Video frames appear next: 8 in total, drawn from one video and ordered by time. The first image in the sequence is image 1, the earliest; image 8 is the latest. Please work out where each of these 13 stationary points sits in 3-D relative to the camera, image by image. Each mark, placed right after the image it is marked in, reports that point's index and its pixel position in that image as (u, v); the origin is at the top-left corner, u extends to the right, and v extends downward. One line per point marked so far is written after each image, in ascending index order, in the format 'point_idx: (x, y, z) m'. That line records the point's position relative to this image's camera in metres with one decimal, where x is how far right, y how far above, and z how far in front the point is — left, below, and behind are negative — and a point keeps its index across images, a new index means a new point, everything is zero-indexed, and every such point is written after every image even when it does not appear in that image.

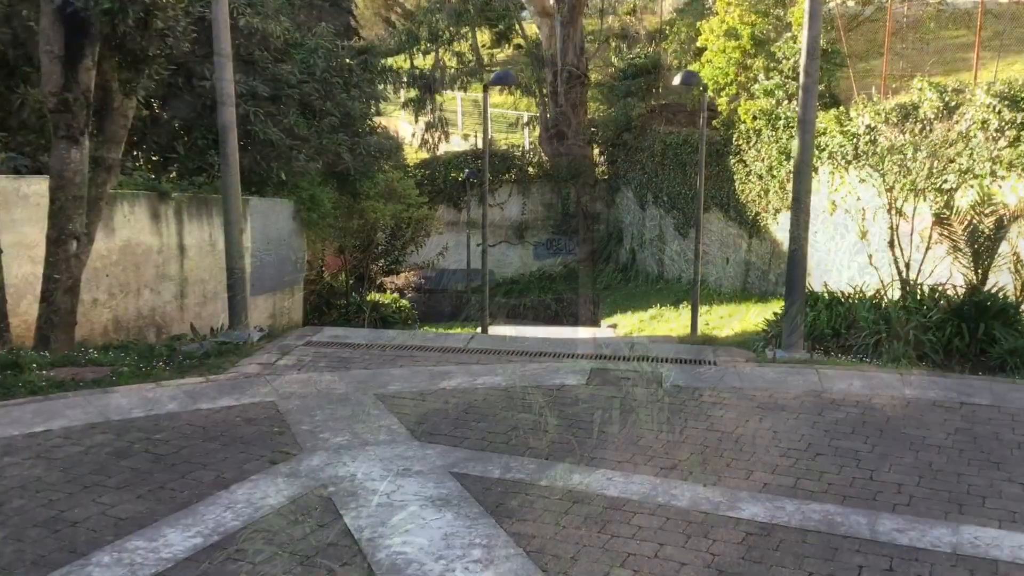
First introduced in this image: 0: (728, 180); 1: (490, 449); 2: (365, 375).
0: (+3.7, +1.9, +17.4) m
1: (-0.1, -0.5, +3.3) m
2: (-0.6, -0.4, +4.2) m
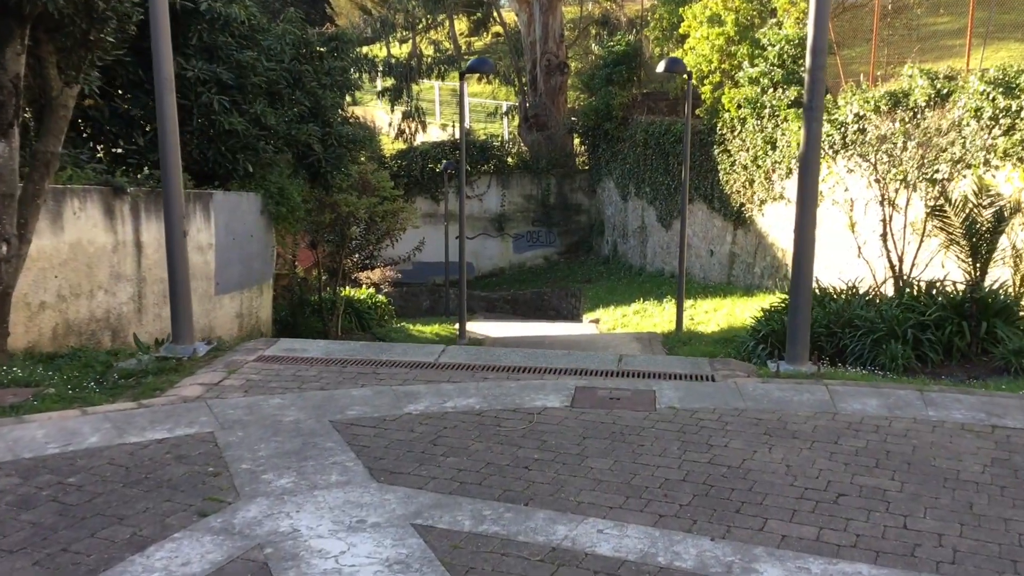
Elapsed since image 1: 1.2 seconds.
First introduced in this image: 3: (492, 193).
0: (+3.4, +2.0, +17.0) m
1: (-0.1, -0.6, +2.8) m
2: (-0.7, -0.4, +3.8) m
3: (-0.4, +1.8, +19.1) m
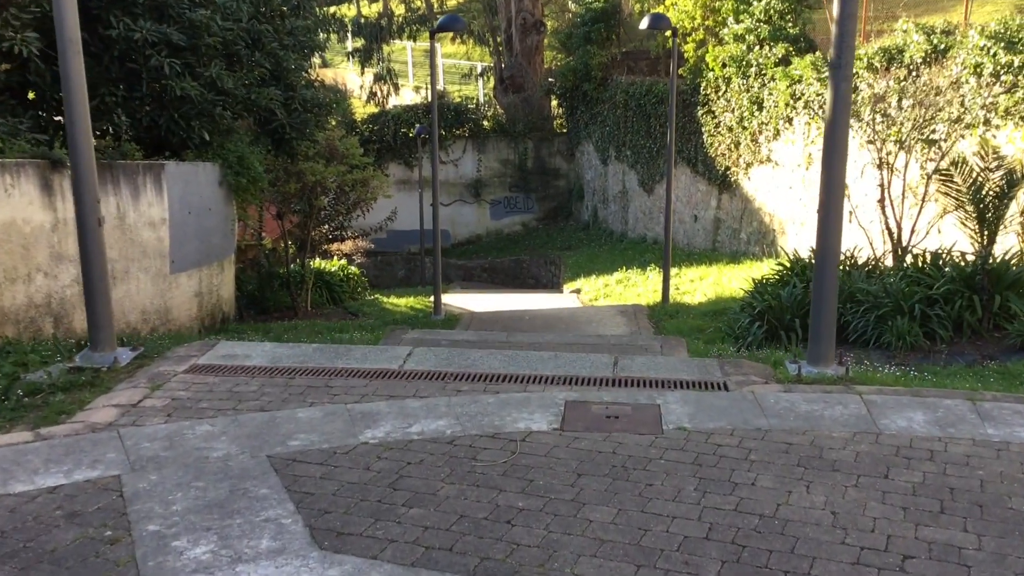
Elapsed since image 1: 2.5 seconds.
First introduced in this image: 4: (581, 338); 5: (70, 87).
0: (+3.0, +2.5, +16.4) m
1: (-0.2, -0.6, +2.2) m
2: (-0.8, -0.4, +3.1) m
3: (-0.8, +2.4, +18.4) m
4: (+0.6, -0.4, +7.8) m
5: (-1.6, +0.7, +3.7) m
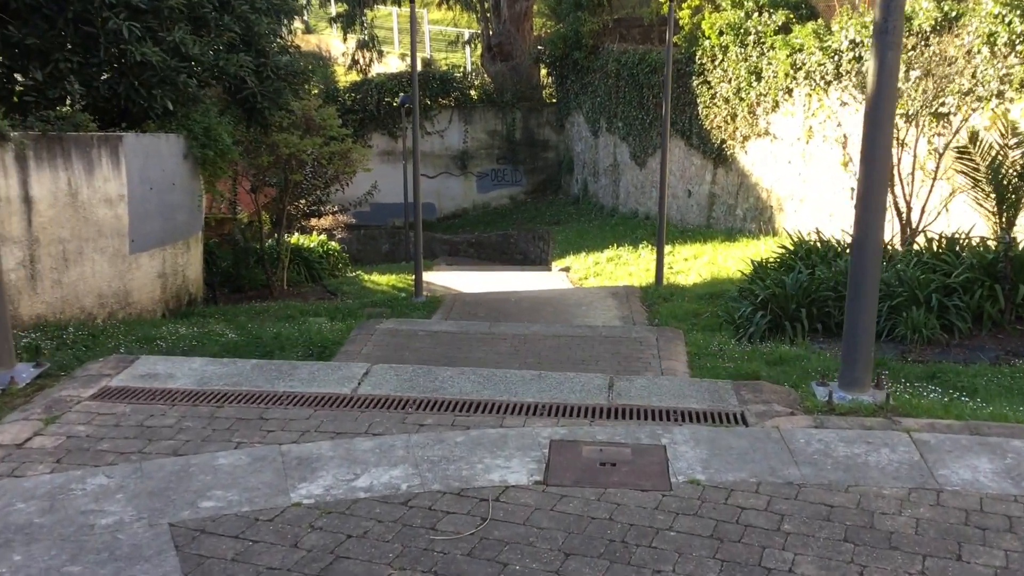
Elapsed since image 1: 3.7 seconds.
0: (+2.8, +2.9, +15.7) m
1: (-0.3, -0.7, +1.6) m
2: (-0.8, -0.4, +2.5) m
3: (-1.0, +2.8, +17.7) m
4: (+0.4, -0.3, +7.2) m
5: (-1.7, +0.7, +3.0) m
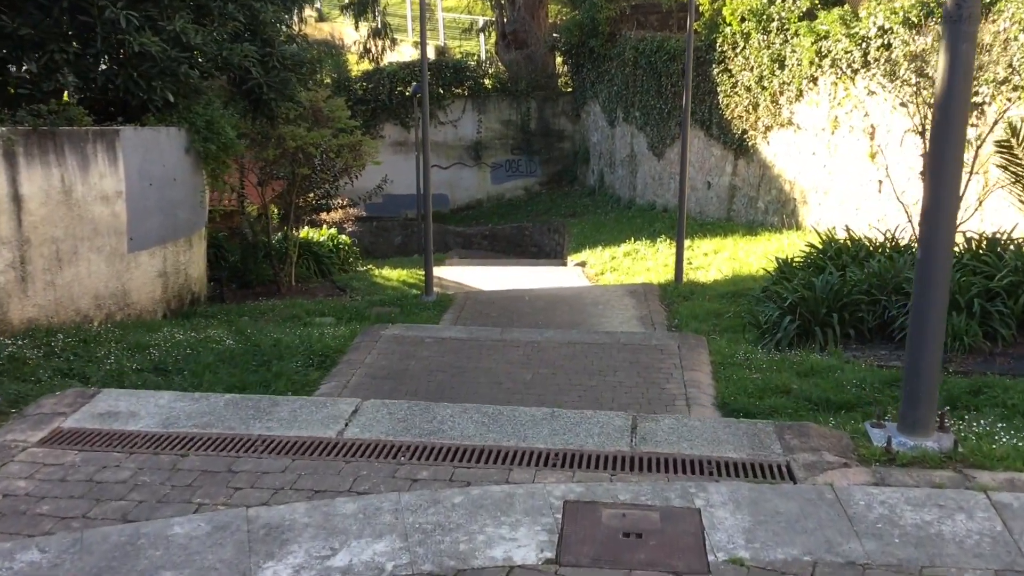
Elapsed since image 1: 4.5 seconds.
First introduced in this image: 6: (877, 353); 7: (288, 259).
0: (+3.0, +2.9, +15.2) m
1: (-0.3, -0.8, +1.2) m
2: (-0.8, -0.5, +2.1) m
3: (-0.8, +2.9, +17.3) m
4: (+0.5, -0.3, +6.8) m
5: (-1.7, +0.6, +2.7) m
6: (+2.4, -0.4, +6.6) m
7: (-2.9, +0.4, +12.9) m
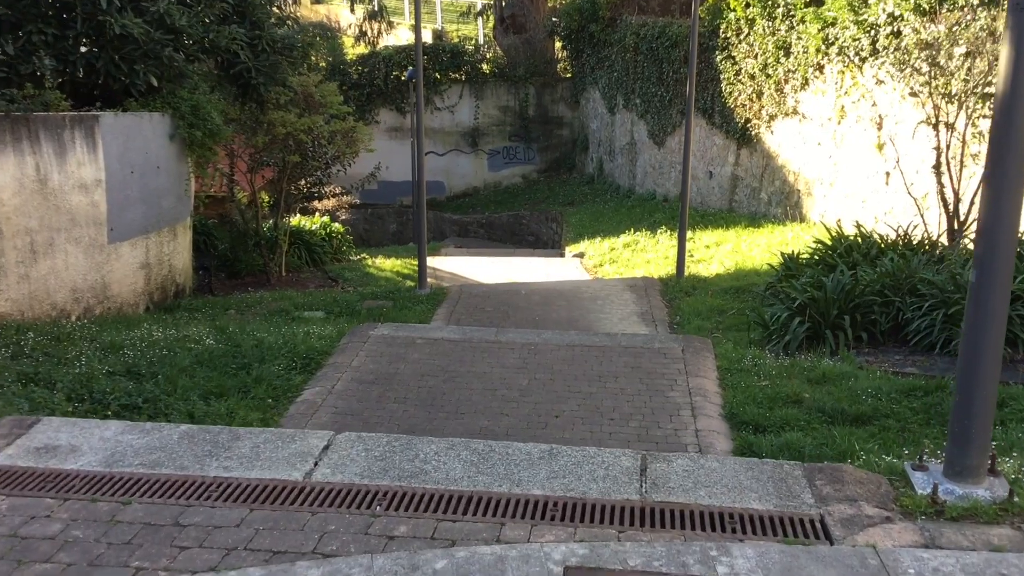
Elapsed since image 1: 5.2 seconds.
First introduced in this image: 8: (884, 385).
0: (+3.0, +3.0, +14.8) m
1: (-0.3, -0.8, +0.9) m
2: (-0.8, -0.6, +1.8) m
3: (-0.8, +3.1, +16.9) m
4: (+0.5, -0.3, +6.5) m
5: (-1.7, +0.6, +2.3) m
6: (+2.3, -0.4, +6.2) m
7: (-2.9, +0.5, +12.6) m
8: (+2.0, -0.5, +5.5) m
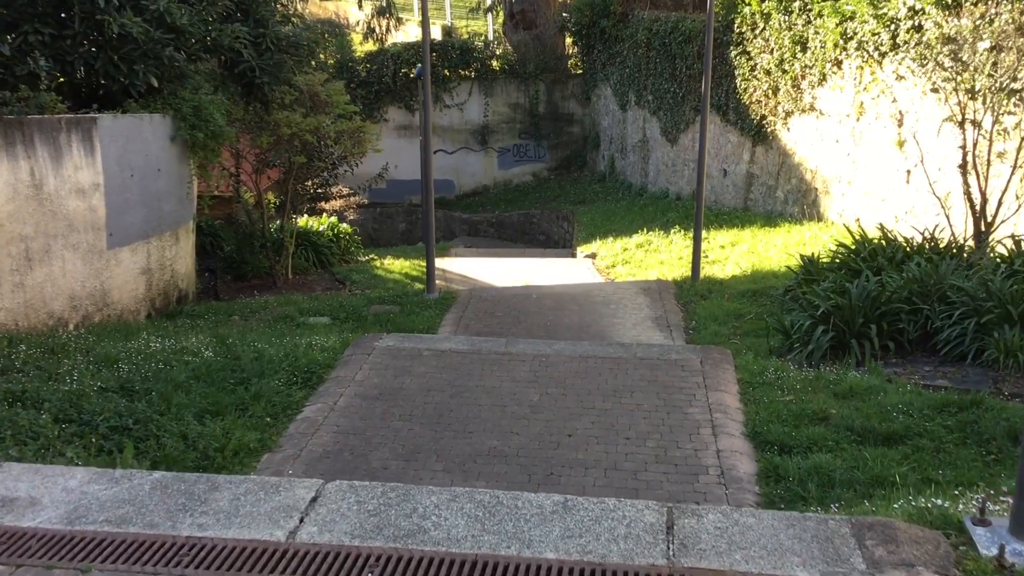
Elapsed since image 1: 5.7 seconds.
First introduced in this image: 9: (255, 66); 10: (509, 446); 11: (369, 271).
0: (+3.1, +3.0, +14.5) m
1: (-0.3, -0.9, +0.6) m
2: (-0.8, -0.7, +1.6) m
3: (-0.7, +3.1, +16.6) m
4: (+0.6, -0.4, +6.2) m
5: (-1.7, +0.5, +2.1) m
6: (+2.4, -0.5, +6.0) m
7: (-2.8, +0.5, +12.3) m
8: (+2.1, -0.6, +5.2) m
9: (-2.6, +2.2, +10.1) m
10: (0.0, -0.7, +4.8) m
11: (-1.9, +0.2, +13.1) m
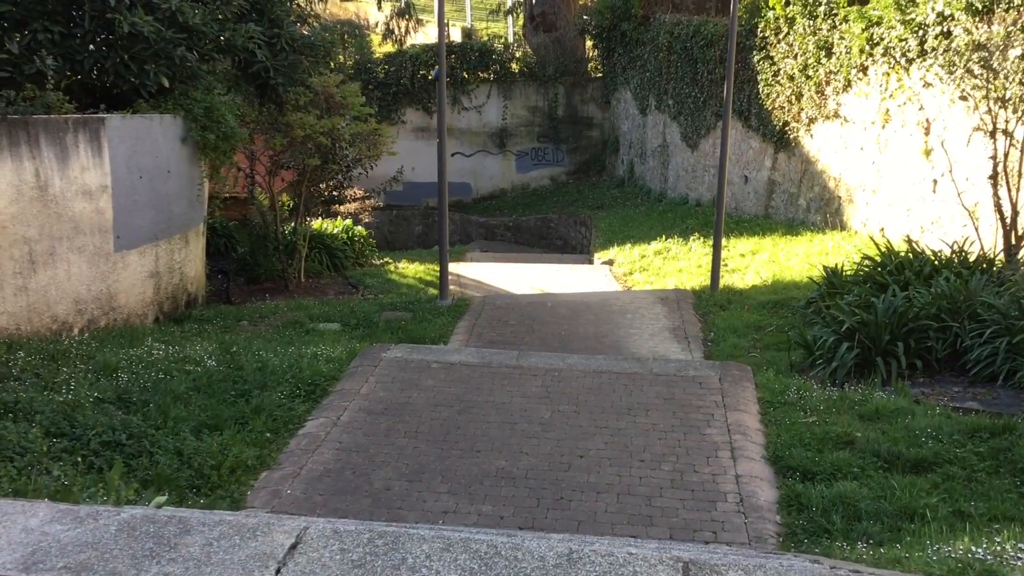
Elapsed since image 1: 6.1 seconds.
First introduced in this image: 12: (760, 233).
0: (+3.4, +2.9, +14.3) m
1: (-0.3, -1.0, +0.4) m
2: (-0.9, -0.7, +1.4) m
3: (-0.4, +3.0, +16.5) m
4: (+0.6, -0.4, +6.0) m
5: (-1.6, +0.5, +1.9) m
6: (+2.5, -0.6, +5.7) m
7: (-2.6, +0.4, +12.2) m
8: (+2.1, -0.7, +5.0) m
9: (-2.4, +2.2, +9.9) m
10: (0.0, -0.8, +4.6) m
11: (-1.7, +0.2, +12.9) m
12: (+3.2, +0.7, +13.0) m
